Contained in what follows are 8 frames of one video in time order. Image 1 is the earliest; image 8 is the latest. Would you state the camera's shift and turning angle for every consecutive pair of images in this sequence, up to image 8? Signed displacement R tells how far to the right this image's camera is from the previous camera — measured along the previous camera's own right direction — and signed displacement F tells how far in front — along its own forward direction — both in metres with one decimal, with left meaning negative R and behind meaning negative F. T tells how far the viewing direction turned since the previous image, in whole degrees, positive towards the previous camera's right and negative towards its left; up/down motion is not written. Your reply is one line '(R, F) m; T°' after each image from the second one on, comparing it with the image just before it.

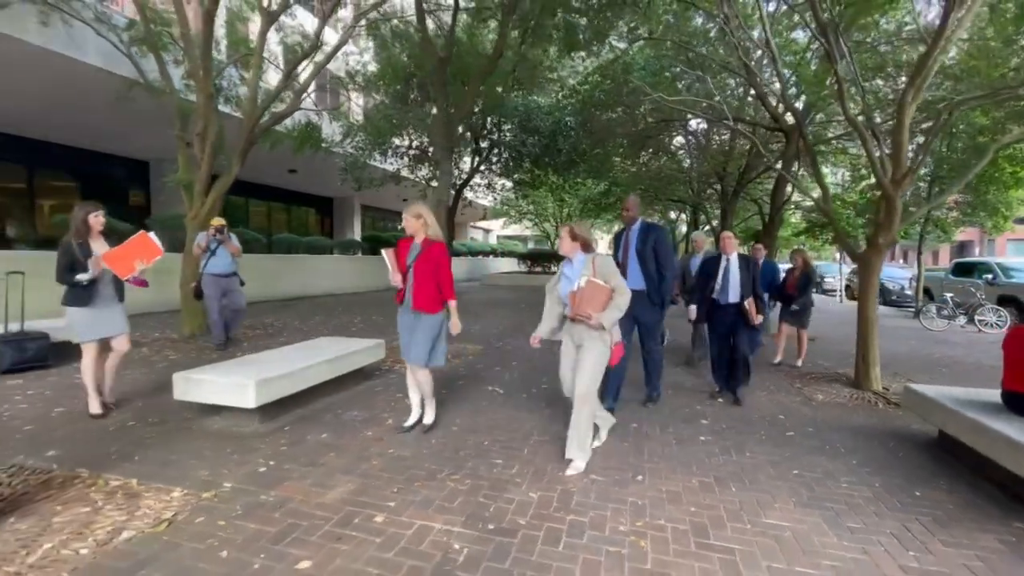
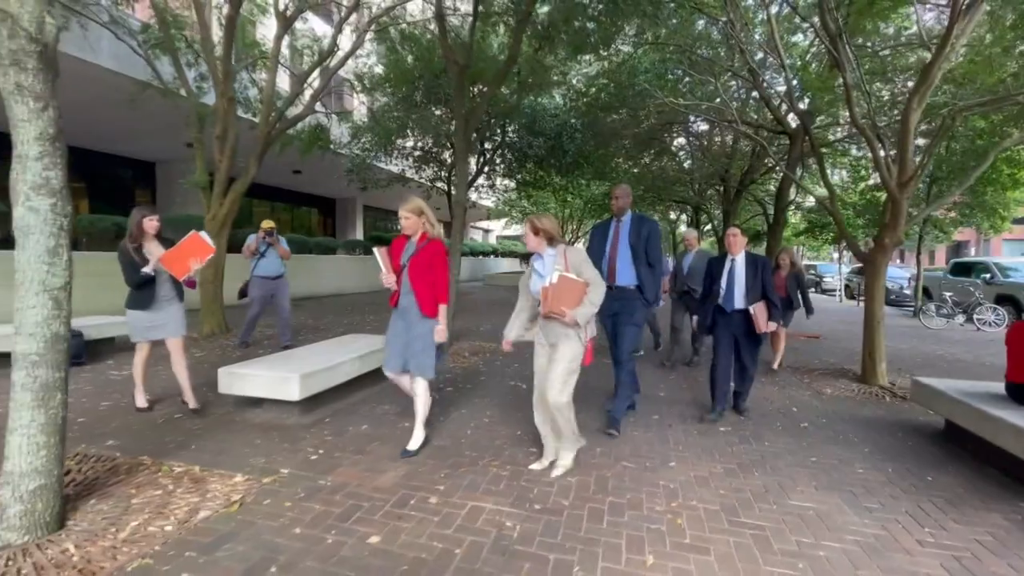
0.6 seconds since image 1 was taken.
(-0.2, -0.2) m; 0°
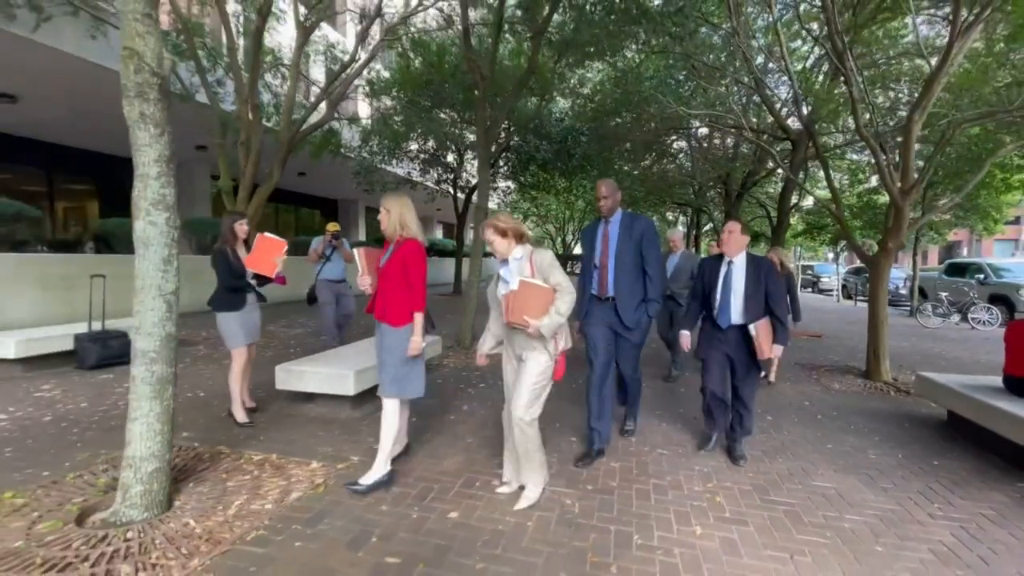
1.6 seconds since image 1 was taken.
(-0.3, -0.3) m; +1°
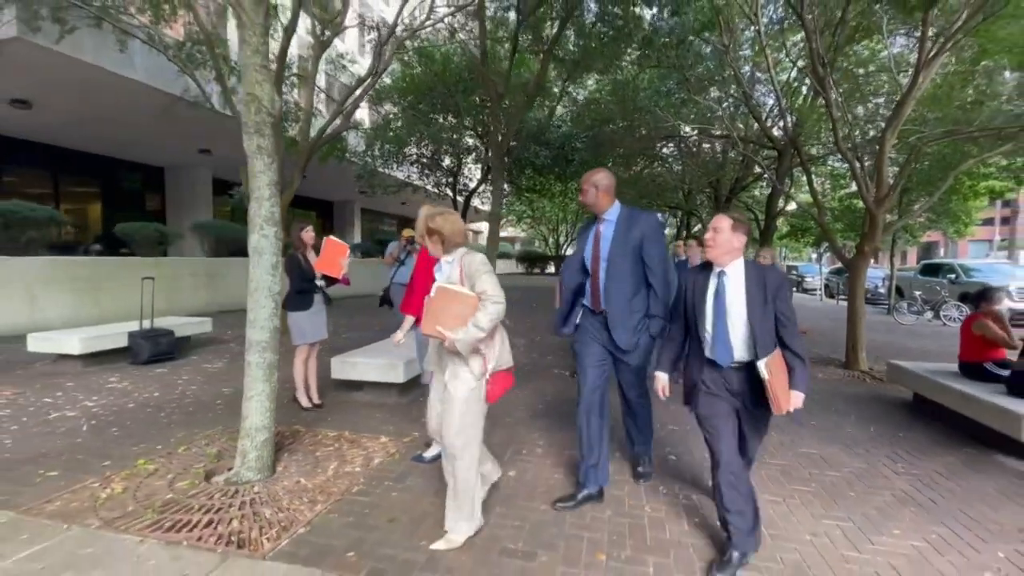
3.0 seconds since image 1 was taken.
(-0.4, -0.7) m; +1°
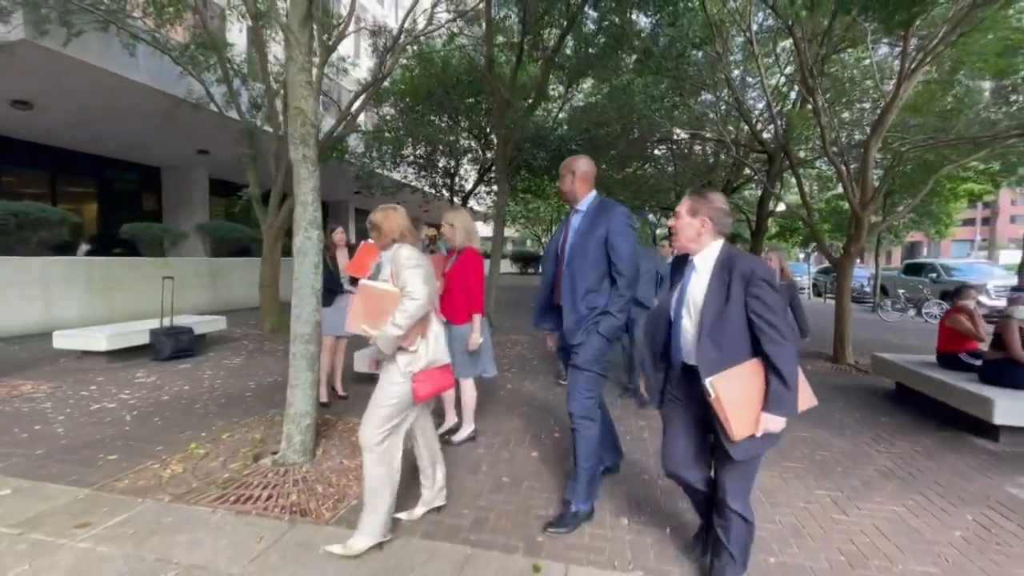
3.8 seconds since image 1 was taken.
(-0.2, -0.4) m; +1°
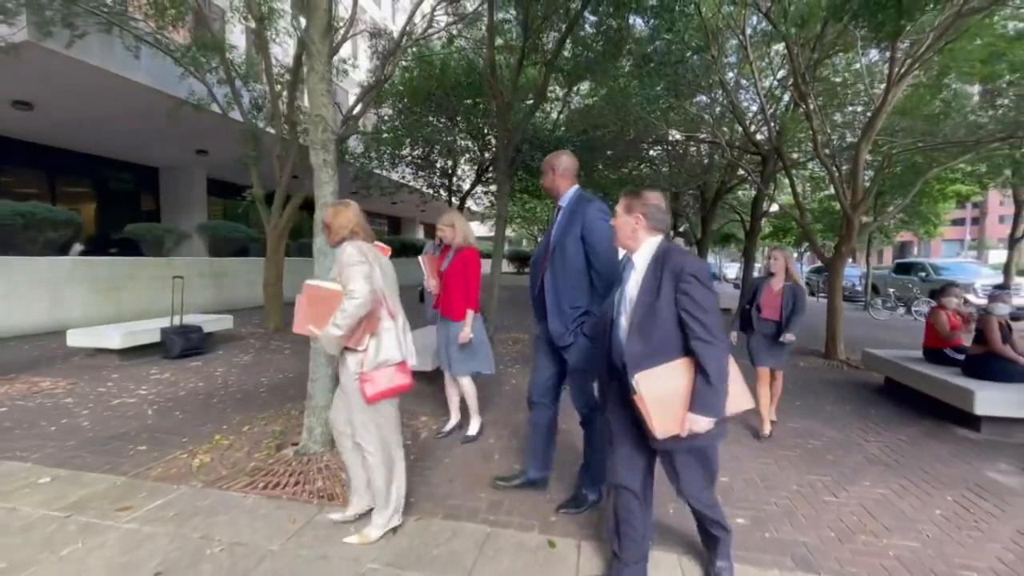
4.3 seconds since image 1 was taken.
(-0.1, -0.2) m; +1°
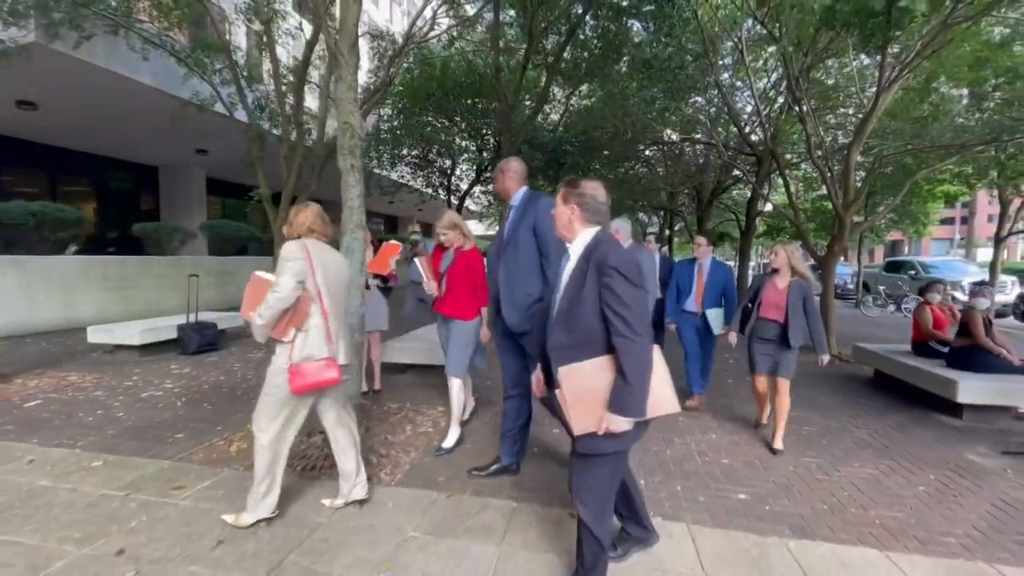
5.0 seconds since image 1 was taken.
(-0.2, -0.3) m; +1°
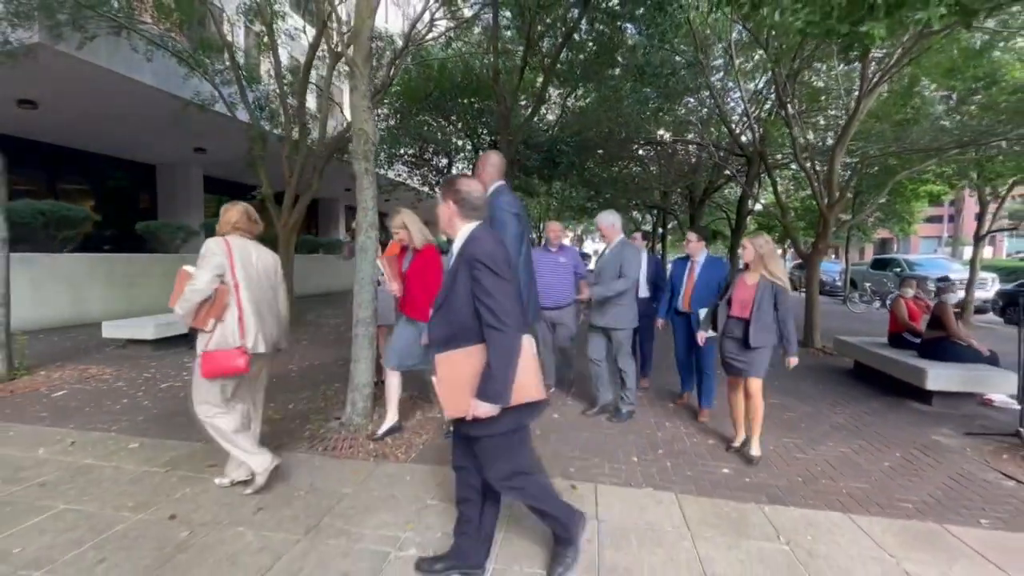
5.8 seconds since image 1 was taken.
(-0.1, -0.3) m; +1°
